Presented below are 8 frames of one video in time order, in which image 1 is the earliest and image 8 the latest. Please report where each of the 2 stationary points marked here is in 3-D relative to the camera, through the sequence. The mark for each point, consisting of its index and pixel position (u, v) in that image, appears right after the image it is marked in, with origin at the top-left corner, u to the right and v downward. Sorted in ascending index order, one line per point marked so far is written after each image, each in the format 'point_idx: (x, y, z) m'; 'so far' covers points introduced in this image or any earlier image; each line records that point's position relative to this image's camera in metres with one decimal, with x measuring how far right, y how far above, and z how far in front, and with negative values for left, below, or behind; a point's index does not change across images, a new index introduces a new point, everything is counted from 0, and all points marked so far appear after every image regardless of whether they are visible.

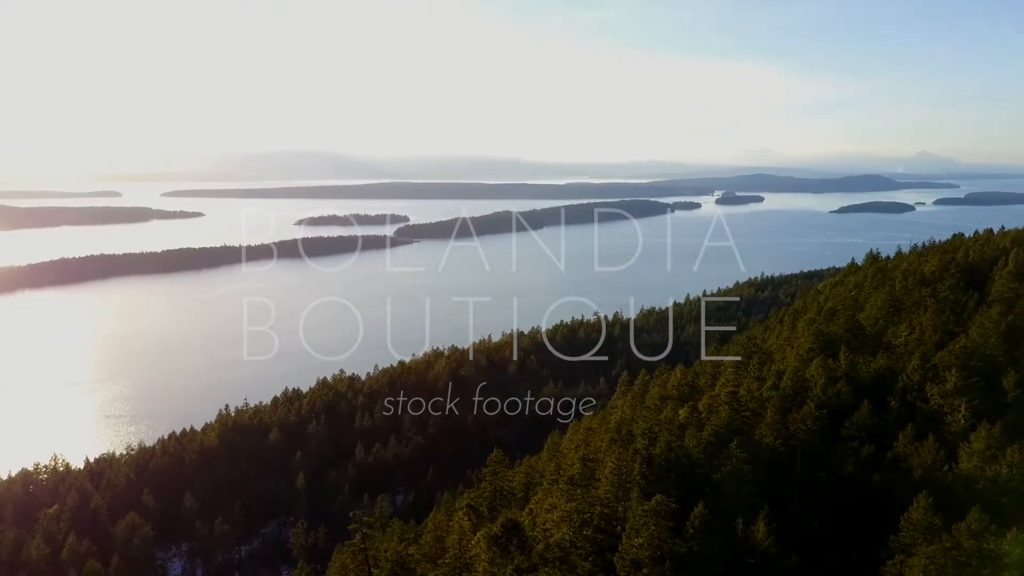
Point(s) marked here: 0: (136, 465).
0: (-8.6, -4.1, +19.2) m
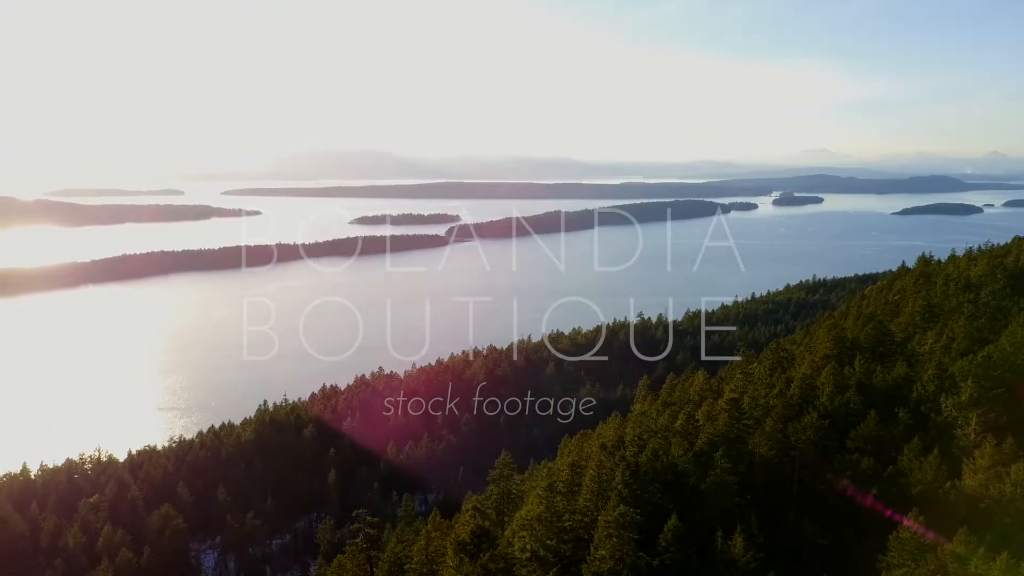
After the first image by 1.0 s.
0: (-7.9, -4.1, +19.6) m
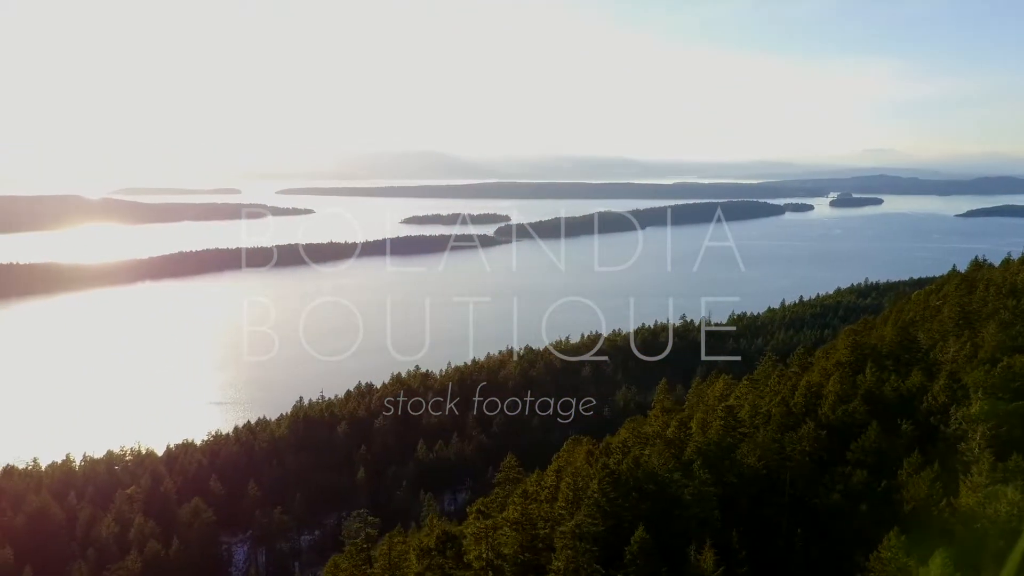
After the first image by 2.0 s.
0: (-7.2, -4.0, +20.0) m
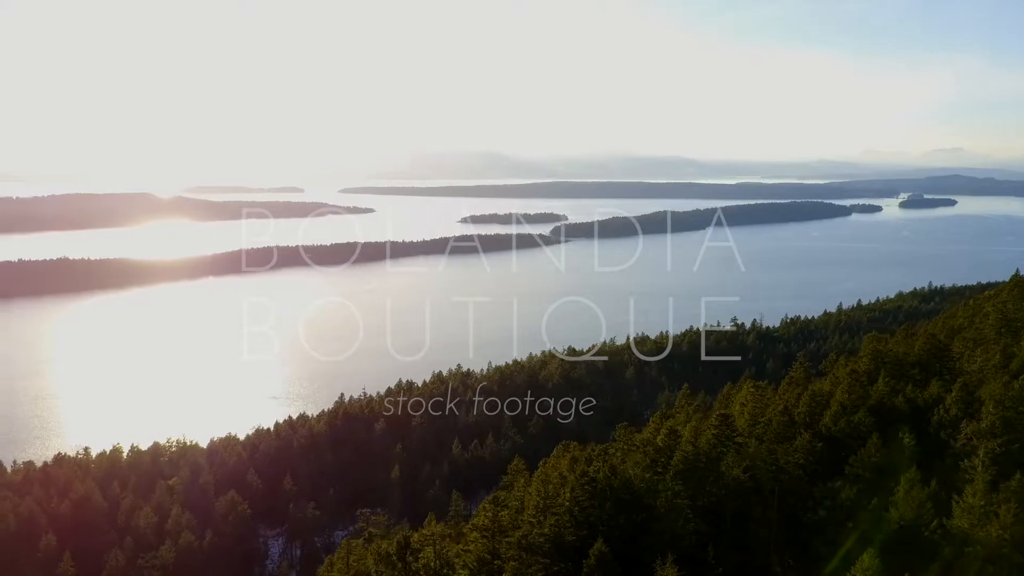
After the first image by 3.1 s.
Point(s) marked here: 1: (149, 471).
0: (-6.4, -3.9, +20.4) m
1: (-8.5, -4.3, +19.7) m
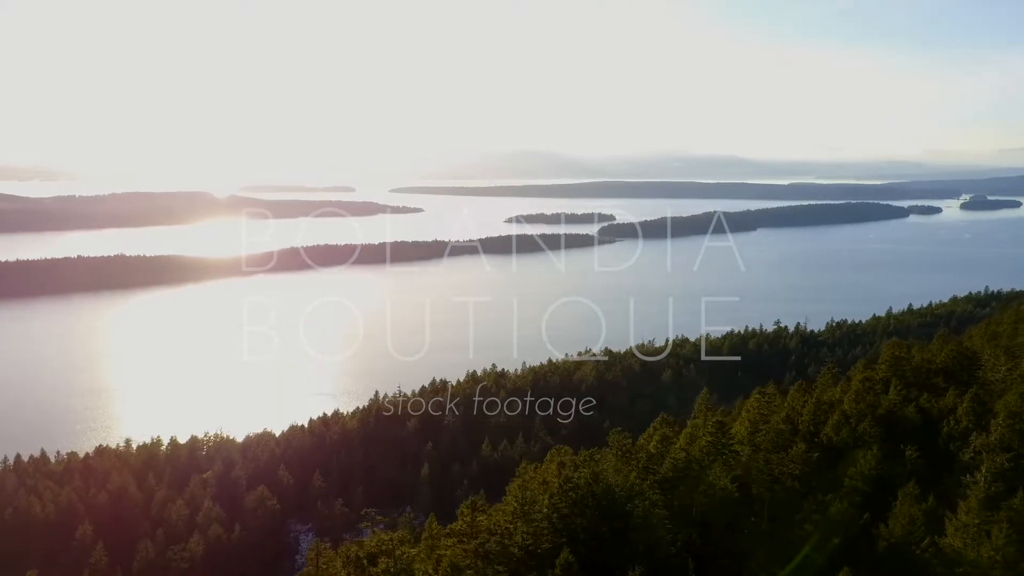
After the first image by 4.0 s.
0: (-5.7, -3.9, +20.6) m
1: (-7.8, -4.2, +20.1) m
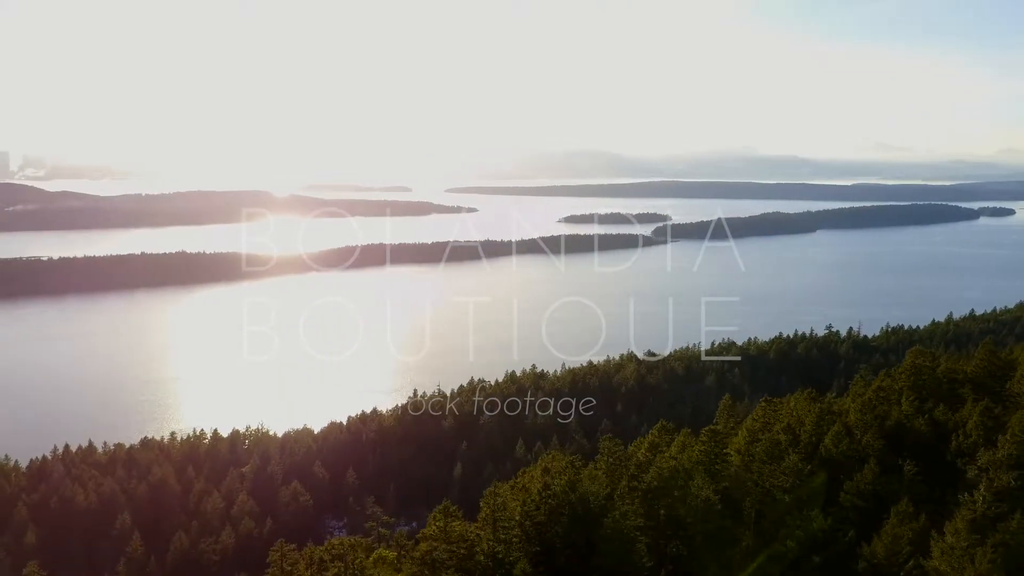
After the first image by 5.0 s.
0: (-4.8, -3.8, +20.8) m
1: (-7.0, -4.1, +20.5) m
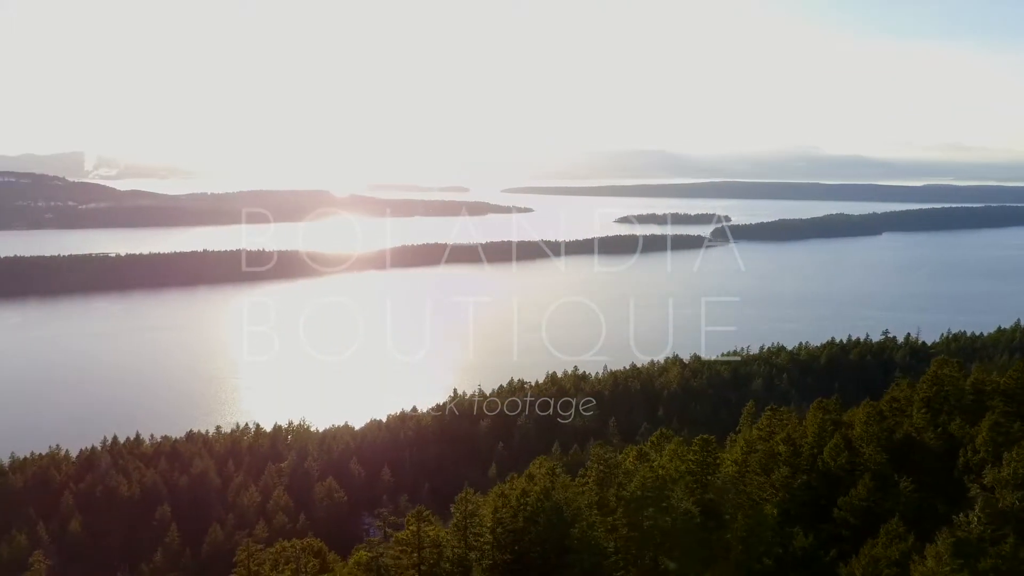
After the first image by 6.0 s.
0: (-3.9, -3.8, +21.0) m
1: (-6.1, -4.1, +20.8) m
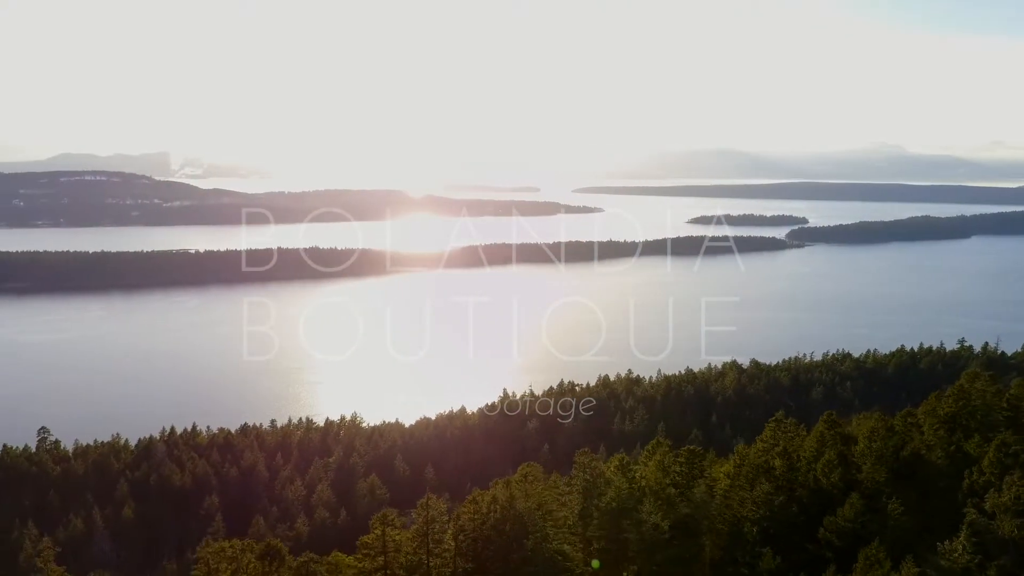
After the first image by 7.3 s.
0: (-2.8, -3.7, +21.2) m
1: (-5.0, -4.0, +21.1) m
